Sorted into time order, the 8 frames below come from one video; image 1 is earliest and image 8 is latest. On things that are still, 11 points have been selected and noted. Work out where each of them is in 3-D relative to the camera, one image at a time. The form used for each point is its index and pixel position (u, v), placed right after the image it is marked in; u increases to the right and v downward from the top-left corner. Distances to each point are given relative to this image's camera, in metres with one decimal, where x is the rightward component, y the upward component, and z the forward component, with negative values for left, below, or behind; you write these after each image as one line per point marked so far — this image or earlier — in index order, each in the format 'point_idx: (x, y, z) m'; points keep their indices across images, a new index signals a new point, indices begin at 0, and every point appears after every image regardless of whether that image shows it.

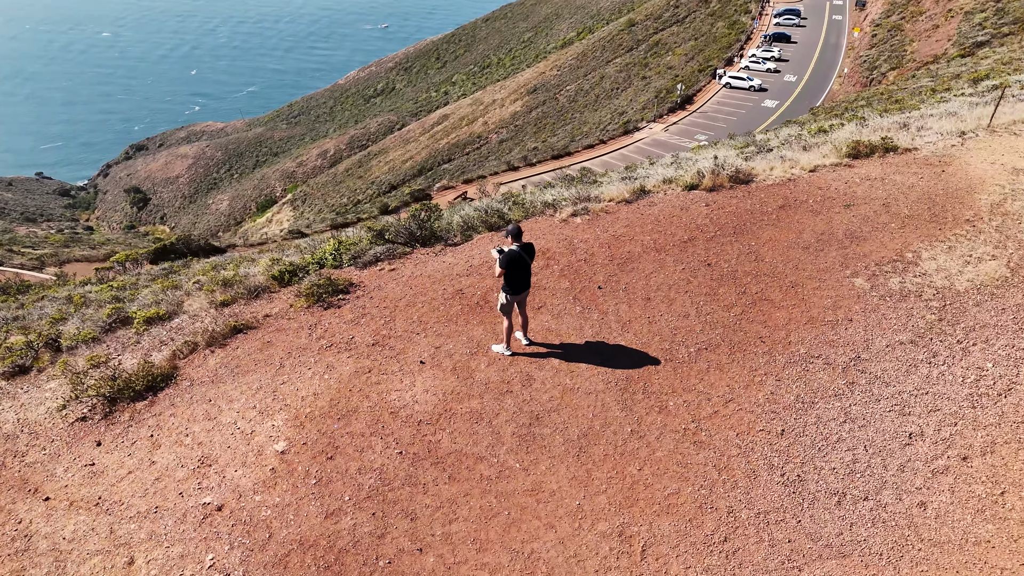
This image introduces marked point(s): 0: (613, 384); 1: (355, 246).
0: (+1.0, -0.9, +7.0) m
1: (-2.2, +0.6, +10.3) m
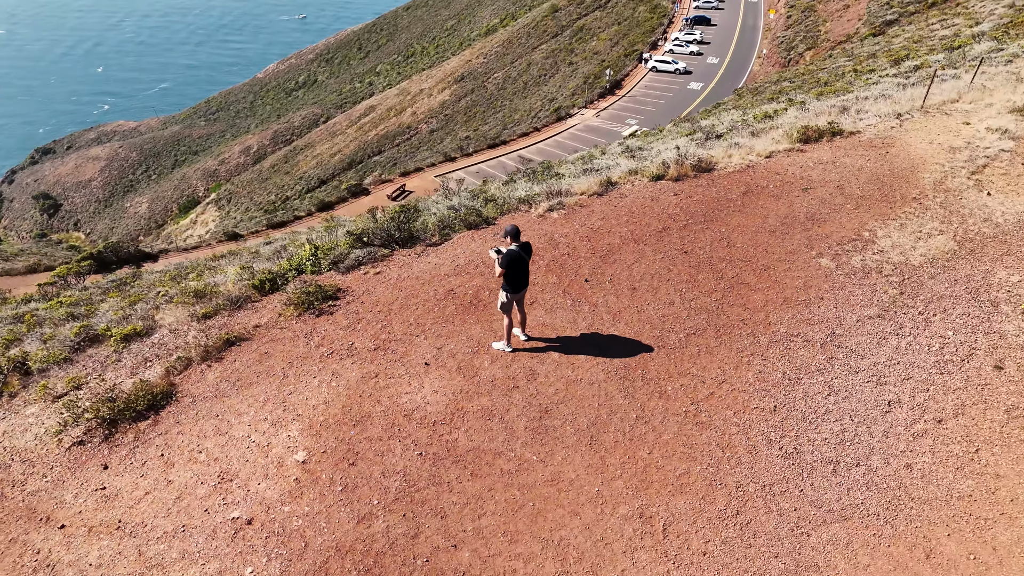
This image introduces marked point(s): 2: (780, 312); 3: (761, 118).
0: (+1.0, -0.8, +7.3) m
1: (-2.5, +0.5, +10.3) m
2: (+3.0, -0.3, +8.3) m
3: (+5.5, +3.8, +16.3) m
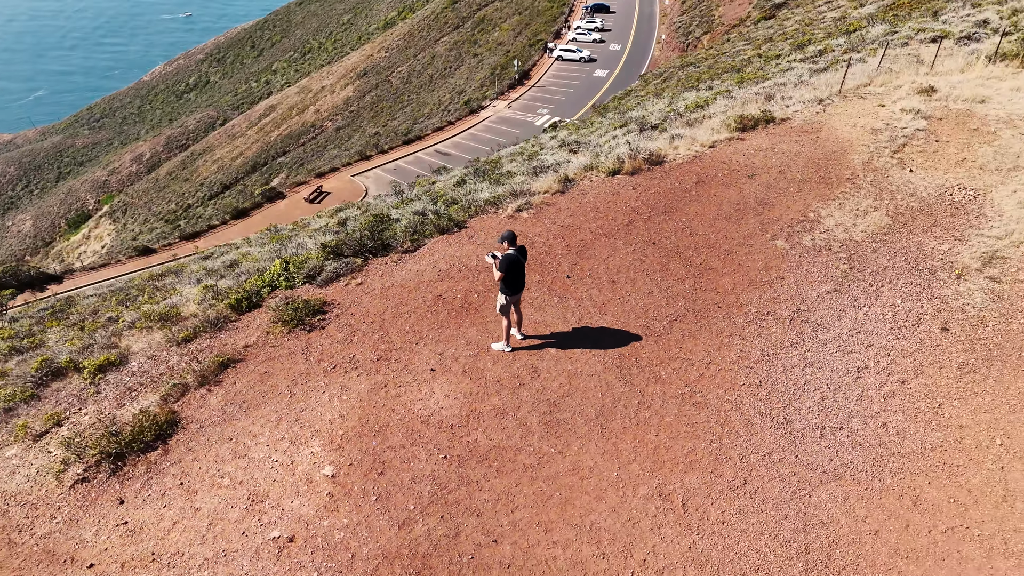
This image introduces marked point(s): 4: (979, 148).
0: (+1.0, -0.8, +7.7) m
1: (-2.9, +0.3, +10.3) m
2: (+2.9, -0.1, +8.9) m
3: (+4.1, +4.2, +17.1) m
4: (+7.7, +2.3, +12.1) m
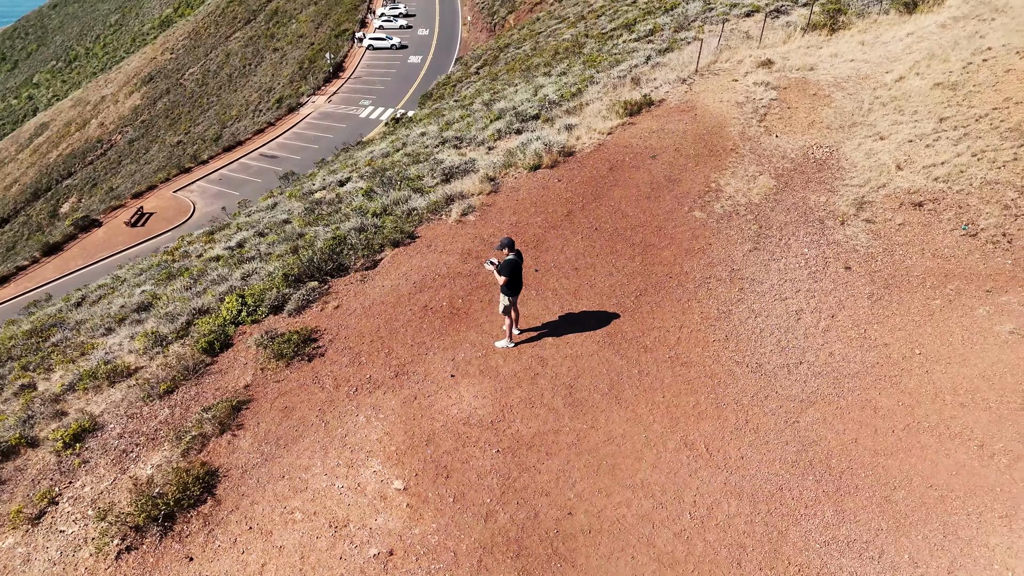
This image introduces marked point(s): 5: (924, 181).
0: (+1.1, -0.6, +8.6) m
1: (-3.4, -0.1, +10.3) m
2: (+2.4, +0.4, +10.2) m
3: (+1.2, +4.8, +18.3) m
4: (+6.0, +3.4, +14.3) m
5: (+6.5, +1.7, +11.7) m
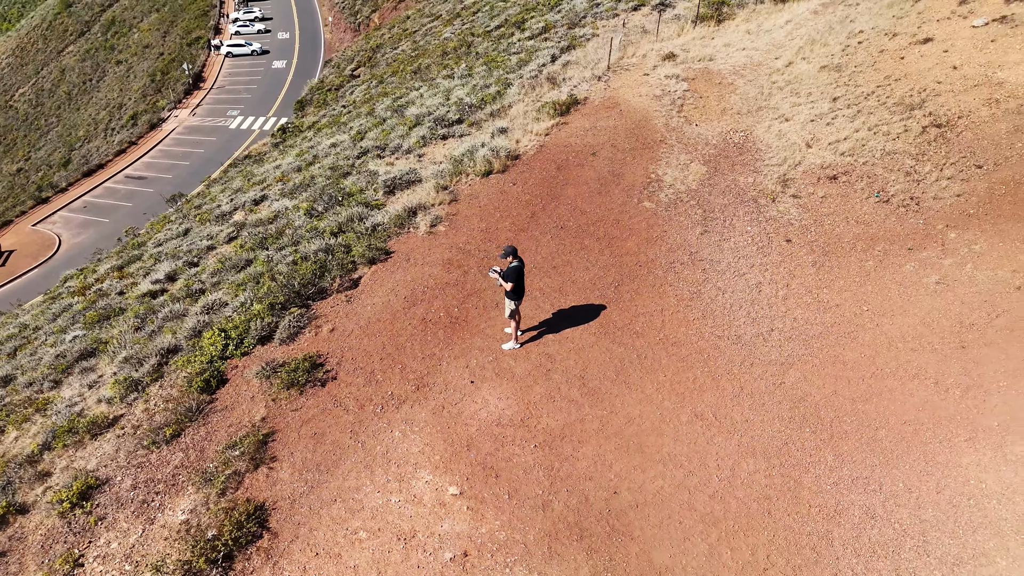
0: (+1.1, -0.6, +9.3) m
1: (-3.7, -0.5, +10.2) m
2: (+2.1, +0.6, +11.1) m
3: (-0.9, +4.9, +18.8) m
4: (+4.6, +4.0, +15.6) m
5: (+5.7, +2.3, +13.1) m
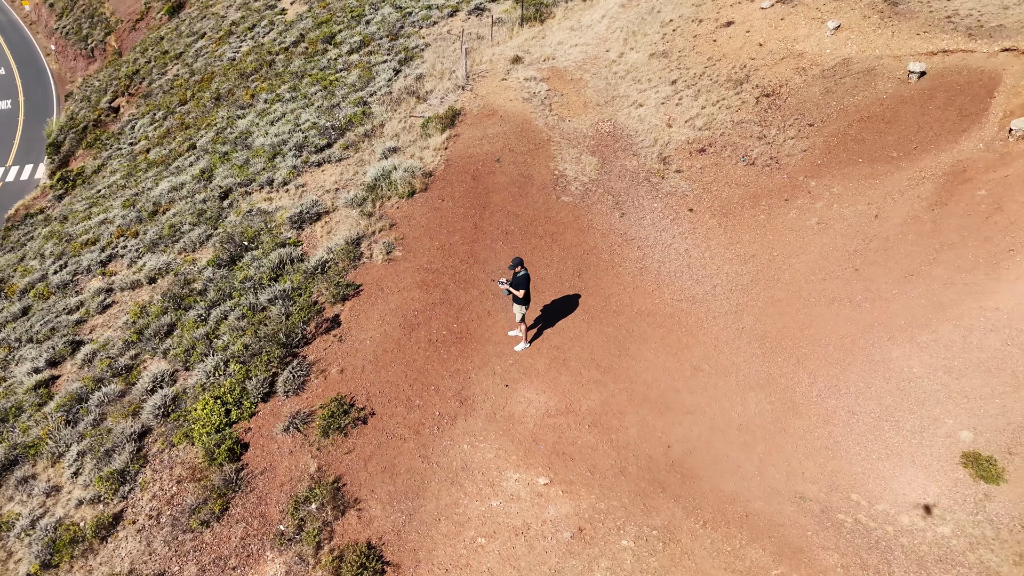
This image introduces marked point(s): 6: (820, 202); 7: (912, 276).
0: (+1.0, -0.4, +10.5) m
1: (-3.7, -1.4, +10.0) m
2: (+1.3, +0.8, +12.4) m
3: (-4.5, +4.3, +18.9) m
4: (+1.7, +4.6, +17.3) m
5: (+3.8, +3.2, +15.3) m
6: (+5.4, +1.5, +12.8) m
7: (+6.0, +0.2, +11.1) m
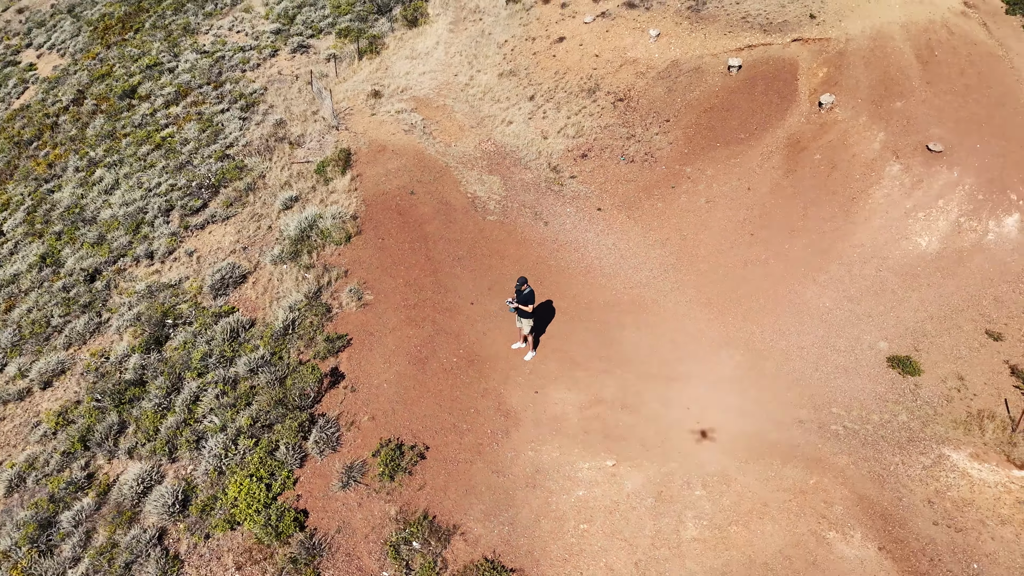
0: (+0.8, -0.5, +11.7) m
1: (-3.3, -2.3, +10.0) m
2: (+0.3, +0.7, +13.6) m
3: (-7.7, +2.7, +18.1) m
4: (-1.4, +4.3, +18.4) m
5: (+1.3, +3.4, +17.0) m
6: (+3.9, +2.1, +15.2) m
7: (+5.2, +1.0, +13.7) m
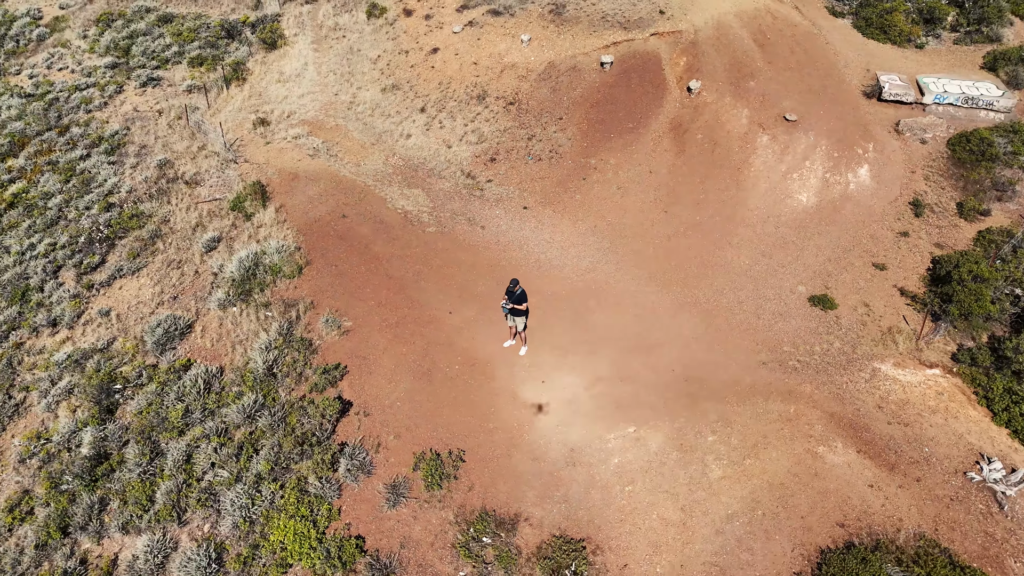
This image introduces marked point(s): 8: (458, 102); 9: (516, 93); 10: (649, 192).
0: (+0.5, -0.4, +12.6) m
1: (-2.8, -2.8, +10.0) m
2: (-0.7, +0.6, +14.3) m
3: (-9.7, +1.3, +16.8) m
4: (-4.0, +3.8, +18.5) m
5: (-0.9, +3.4, +17.9) m
6: (+2.1, +2.6, +16.6) m
7: (+4.0, +1.8, +15.5) m
8: (-1.4, +4.9, +19.2) m
9: (+0.1, +5.0, +19.0) m
10: (+3.0, +2.1, +16.0) m
